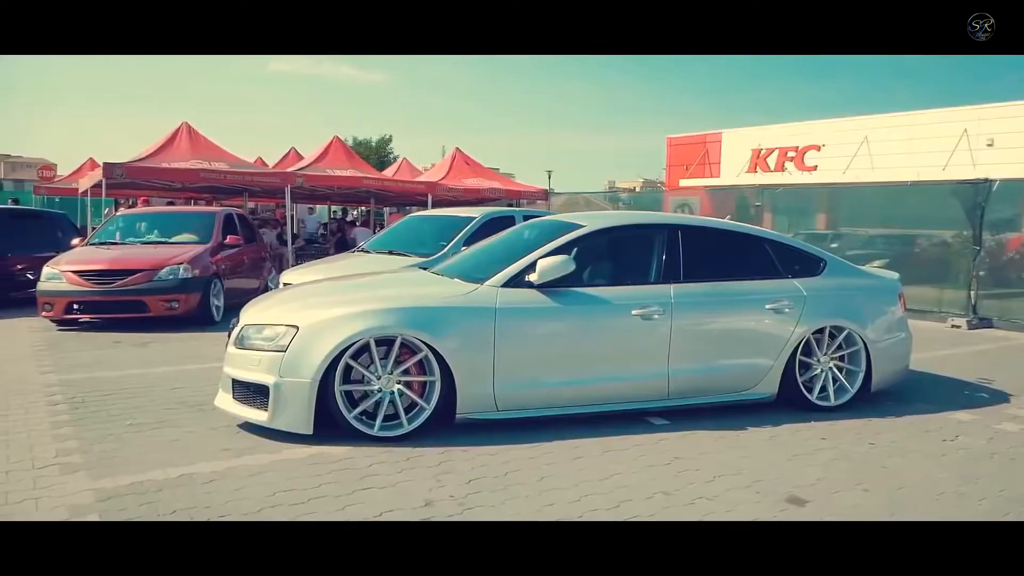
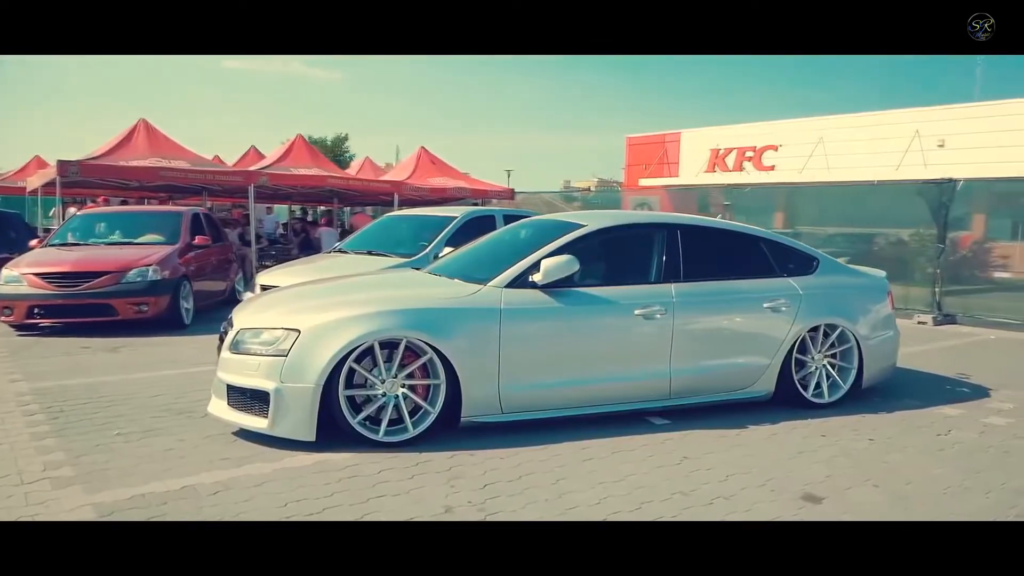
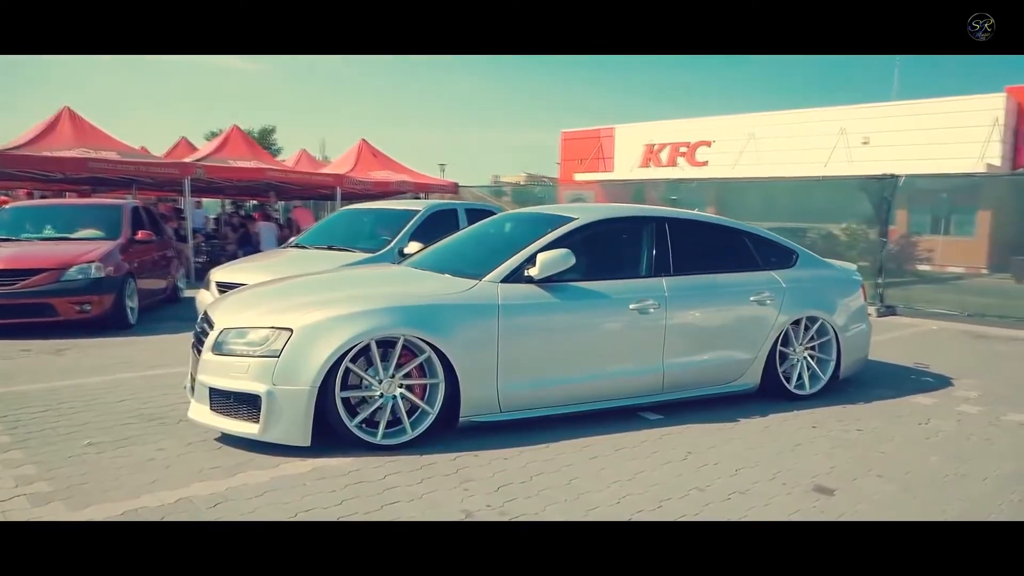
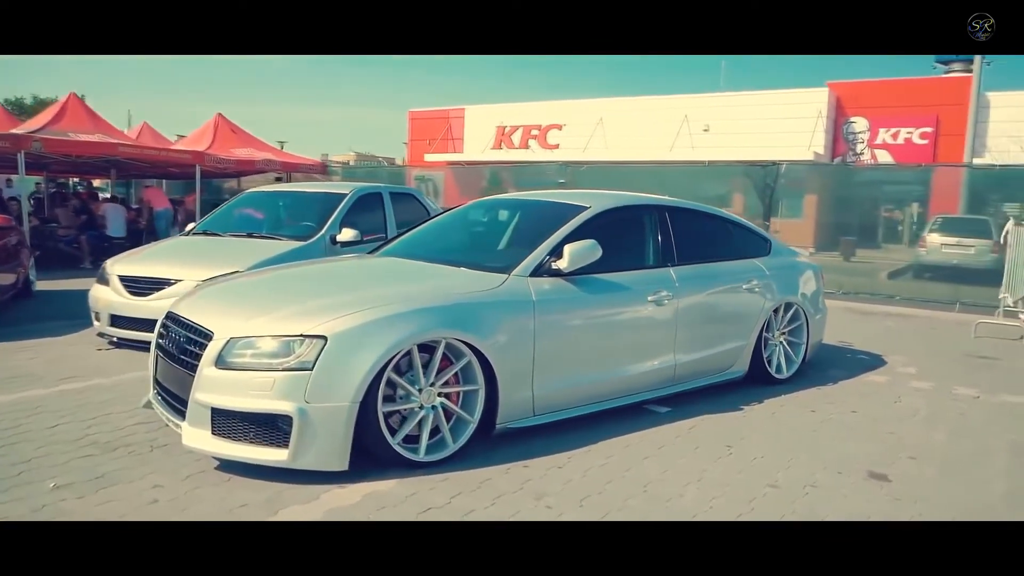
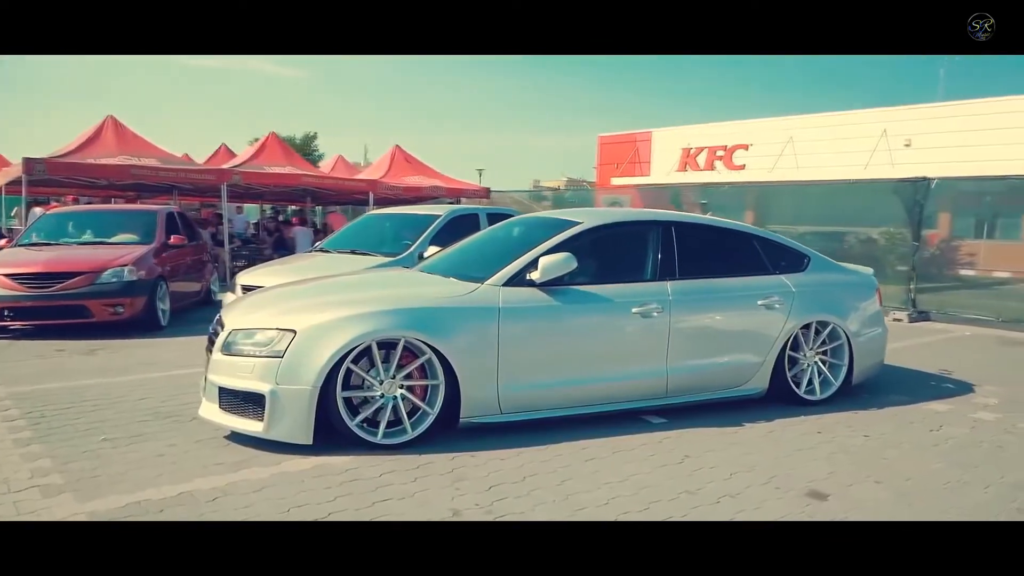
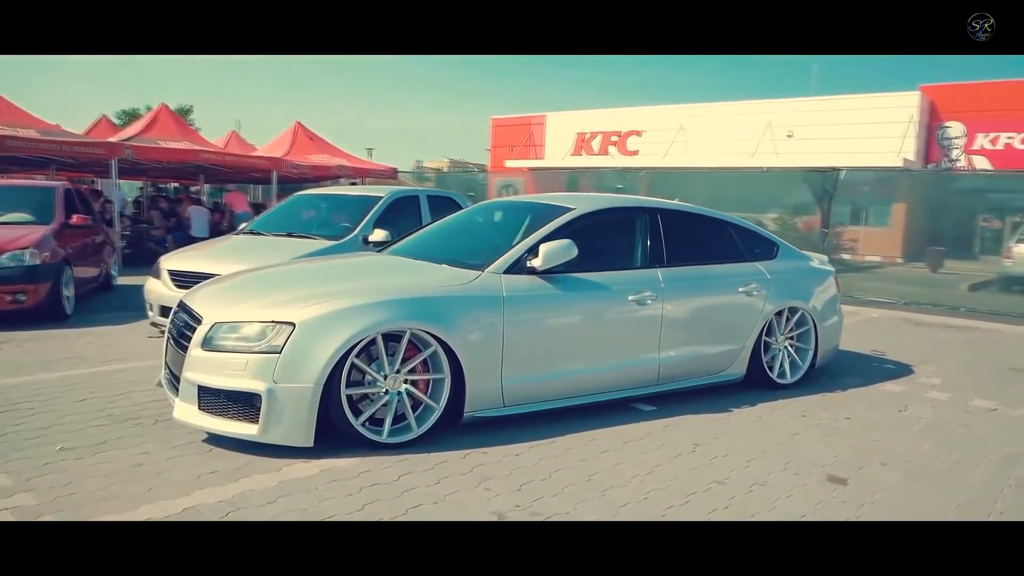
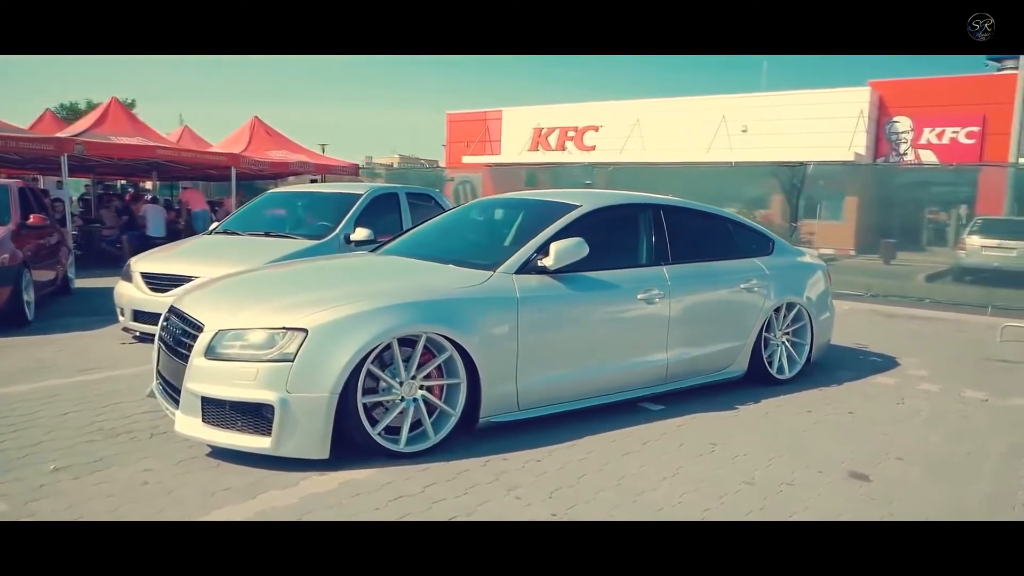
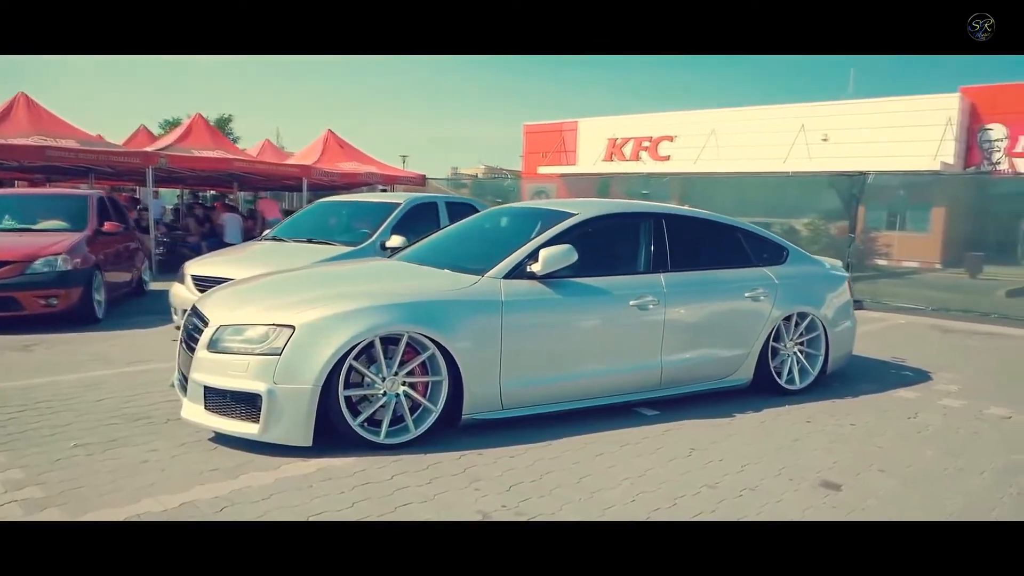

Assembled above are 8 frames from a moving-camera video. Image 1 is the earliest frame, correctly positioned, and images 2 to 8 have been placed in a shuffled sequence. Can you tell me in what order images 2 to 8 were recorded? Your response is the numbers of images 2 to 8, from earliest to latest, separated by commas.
2, 5, 3, 8, 6, 7, 4
